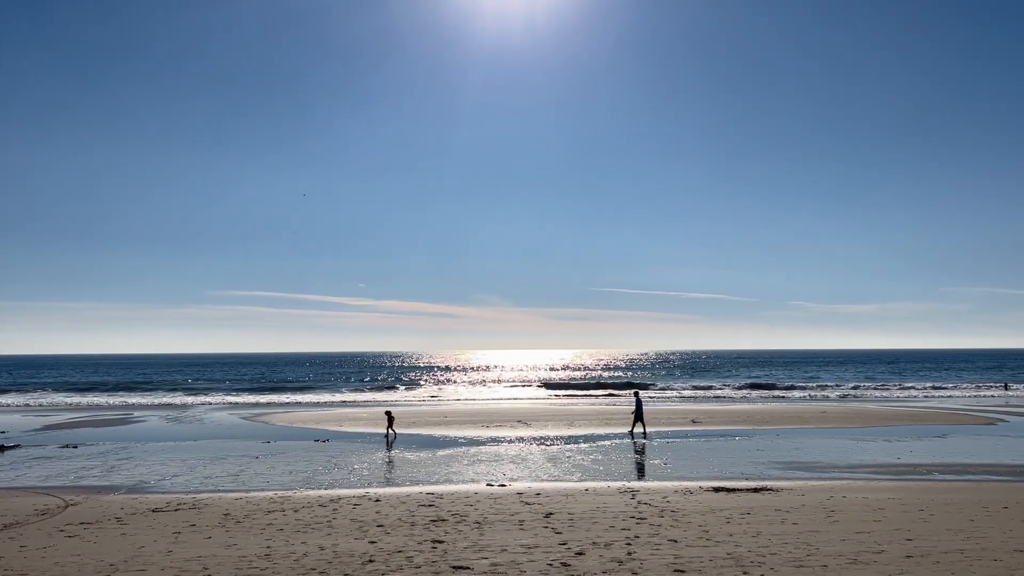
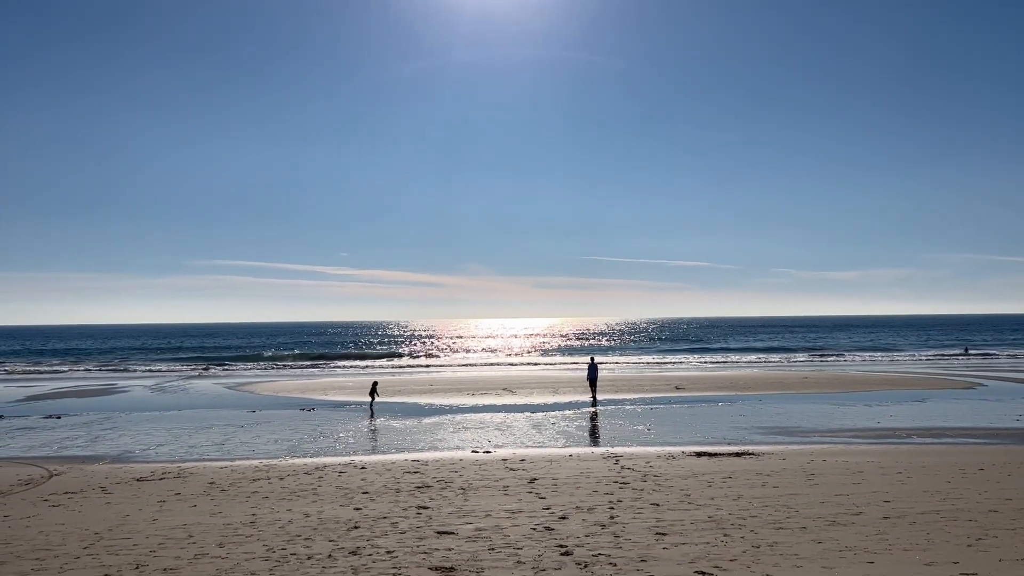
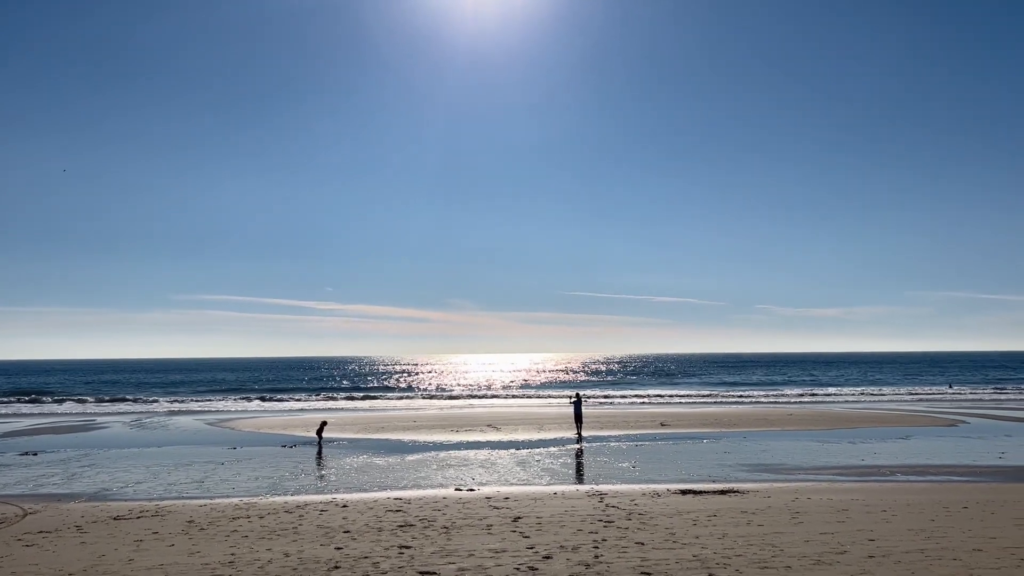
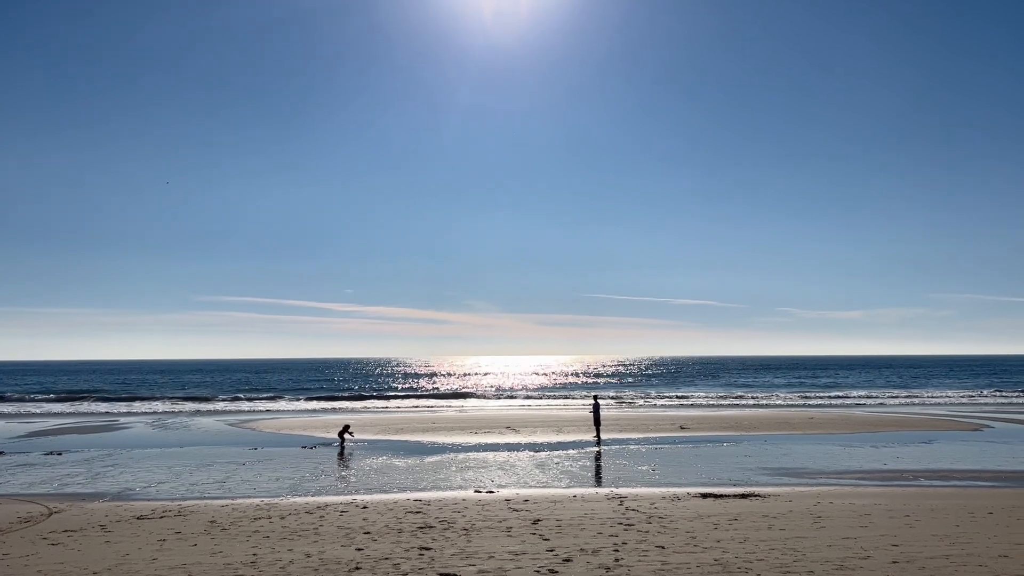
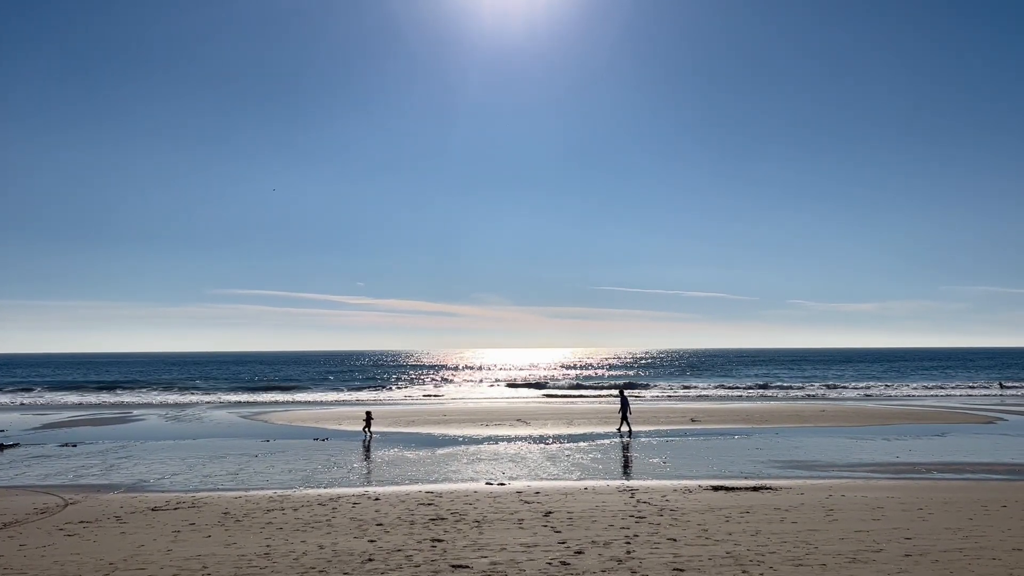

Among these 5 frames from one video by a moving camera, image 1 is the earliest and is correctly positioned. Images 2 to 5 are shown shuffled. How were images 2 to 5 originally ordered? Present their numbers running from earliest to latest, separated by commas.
5, 4, 3, 2
